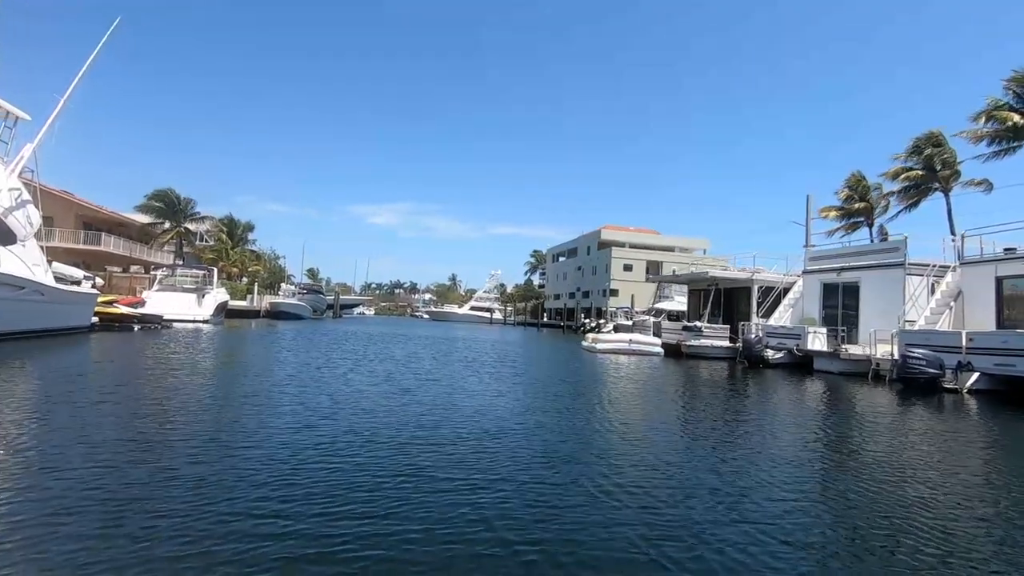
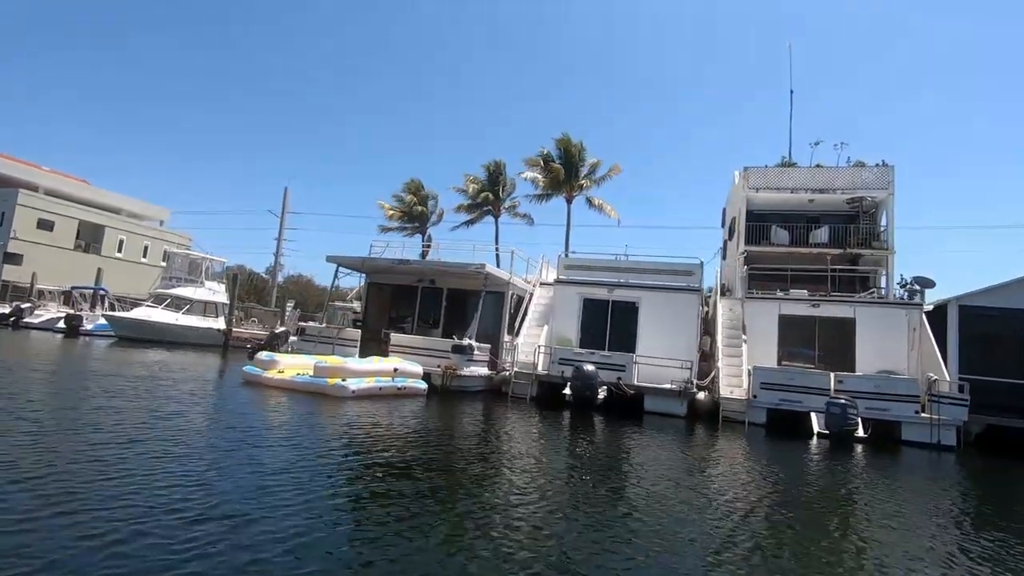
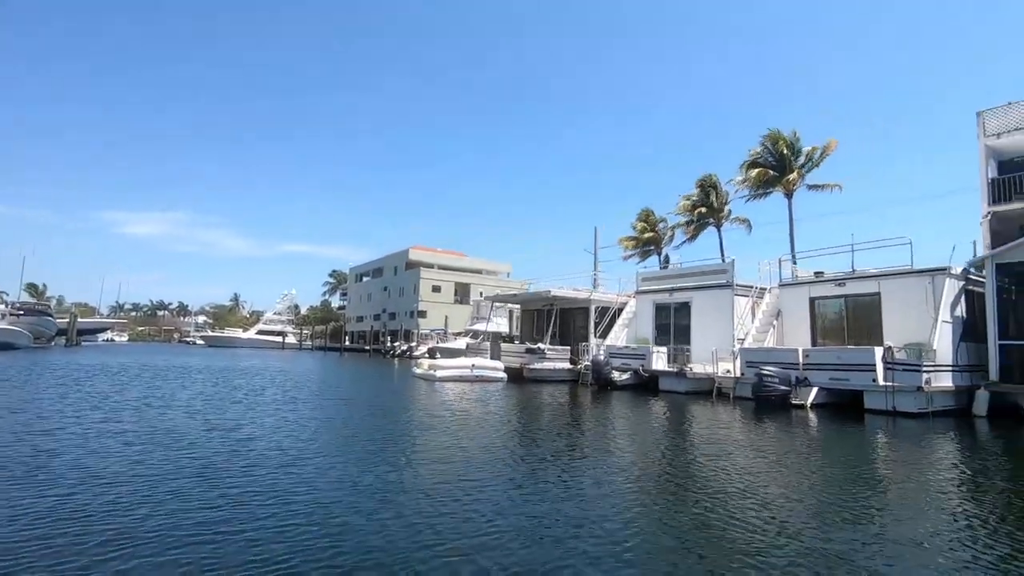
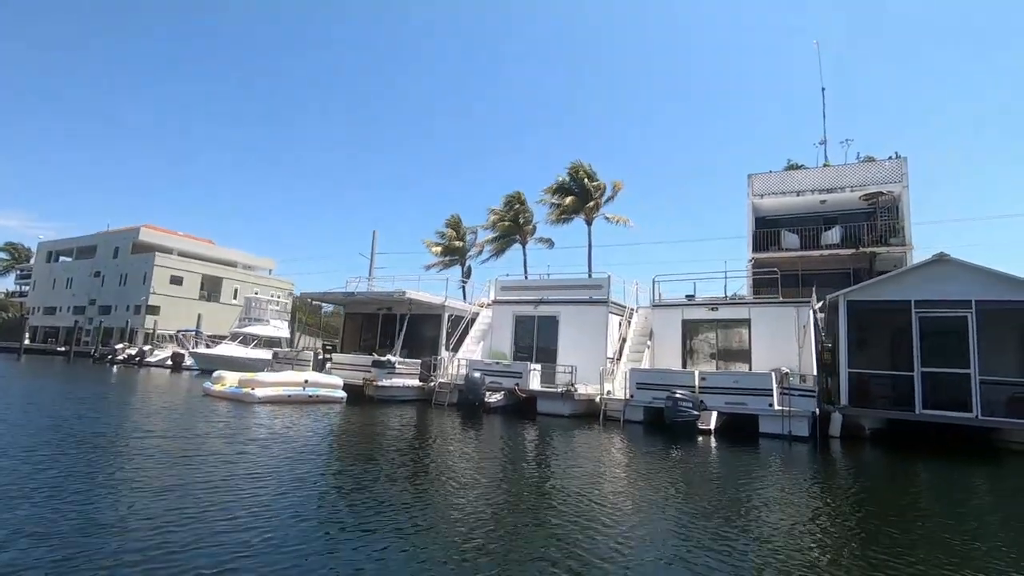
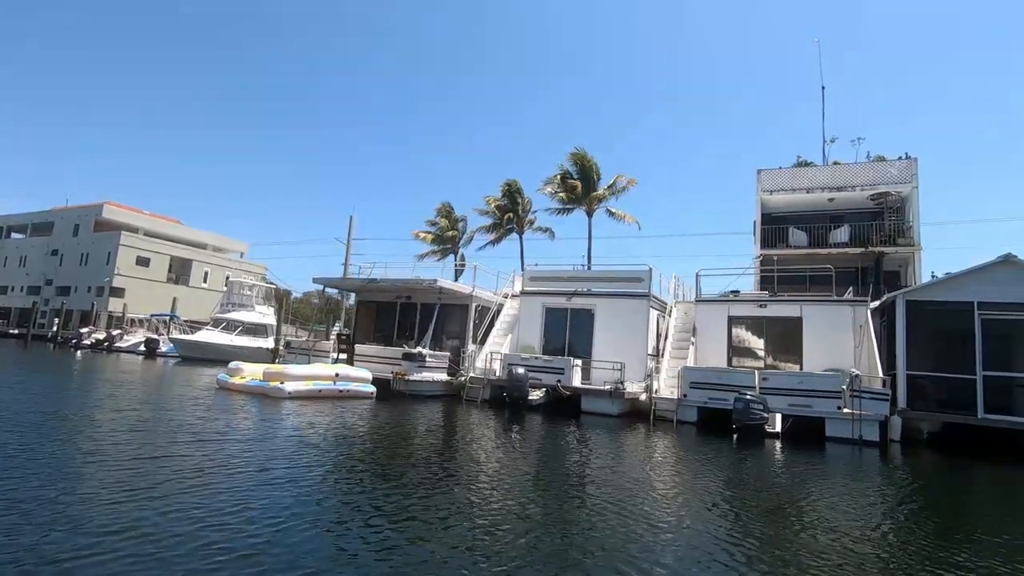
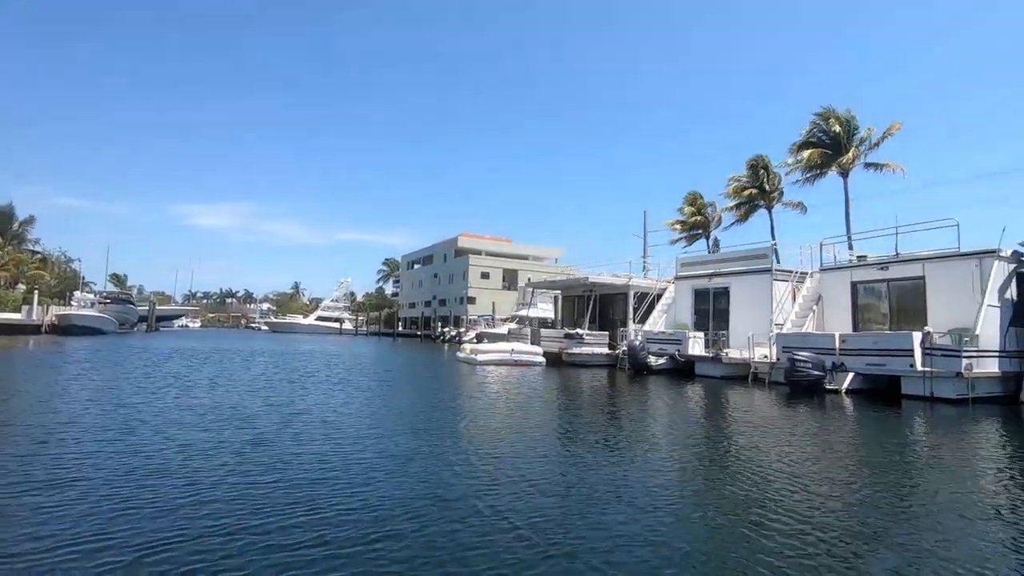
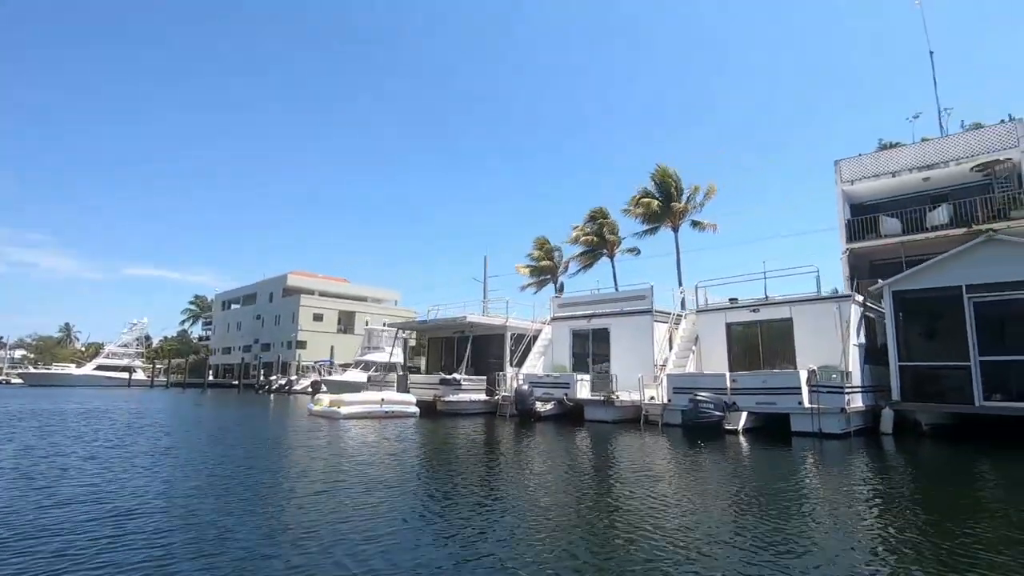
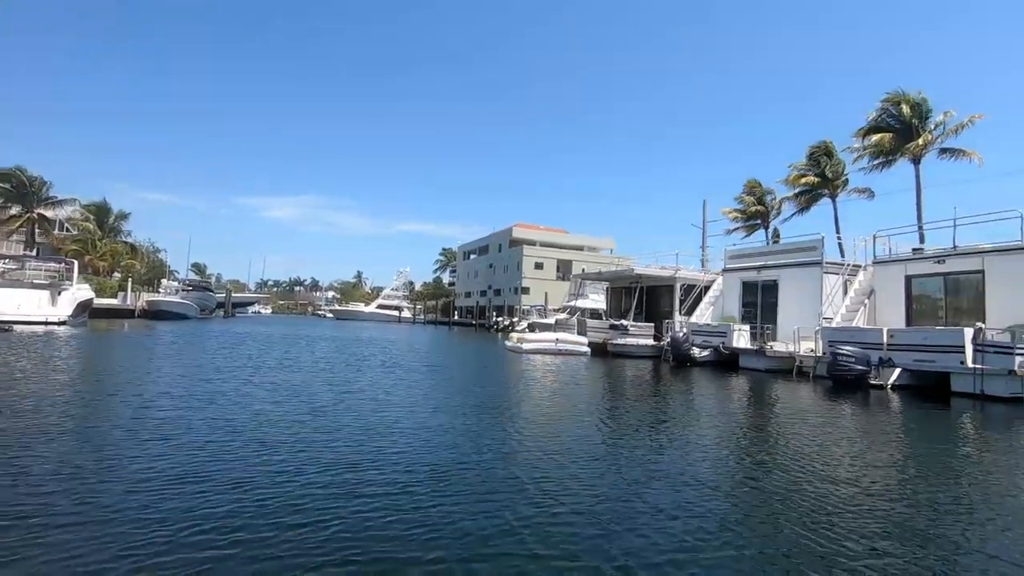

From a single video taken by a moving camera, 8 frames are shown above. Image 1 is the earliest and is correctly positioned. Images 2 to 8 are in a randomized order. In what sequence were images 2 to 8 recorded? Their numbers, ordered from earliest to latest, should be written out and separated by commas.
8, 6, 3, 7, 4, 5, 2
